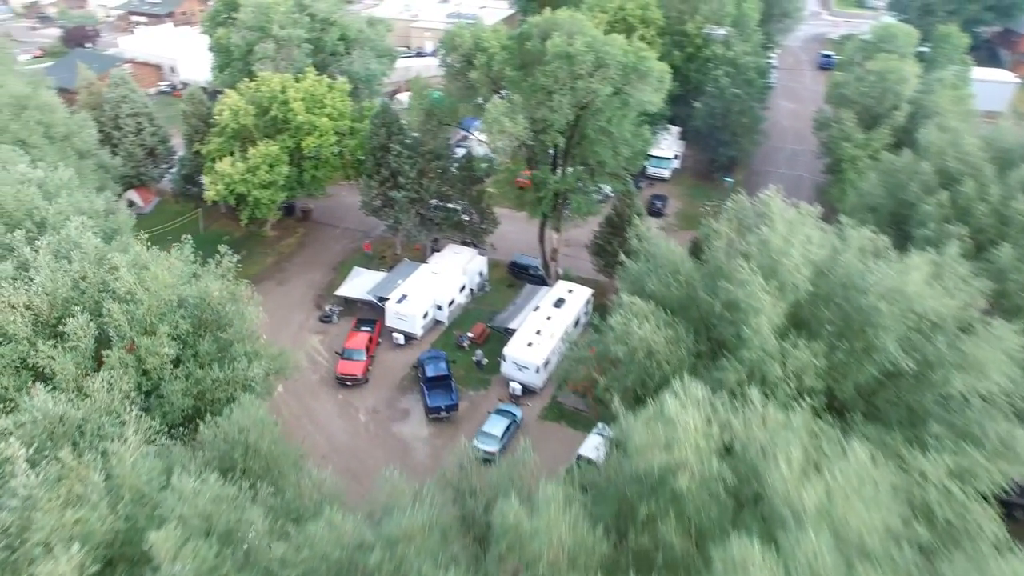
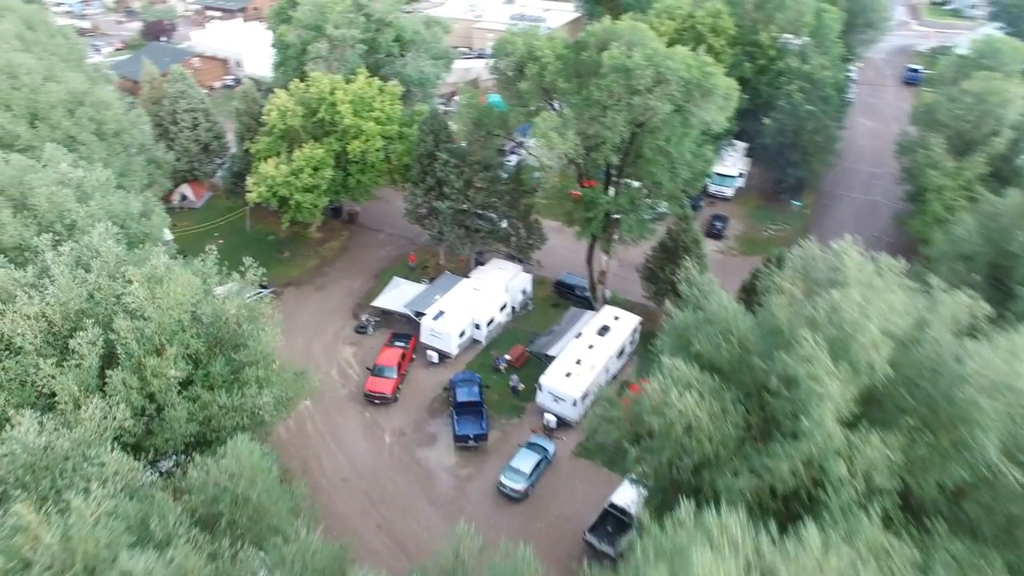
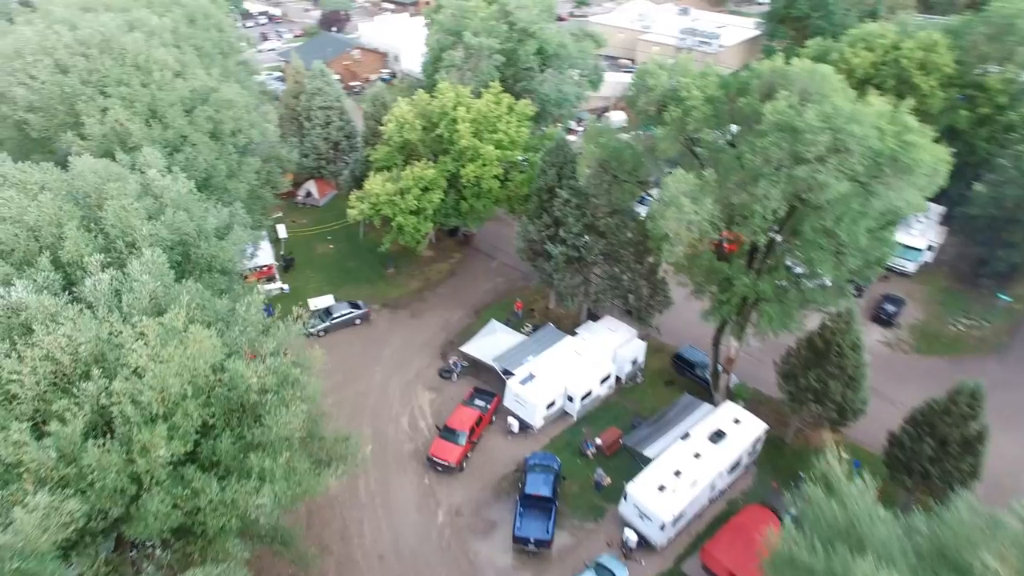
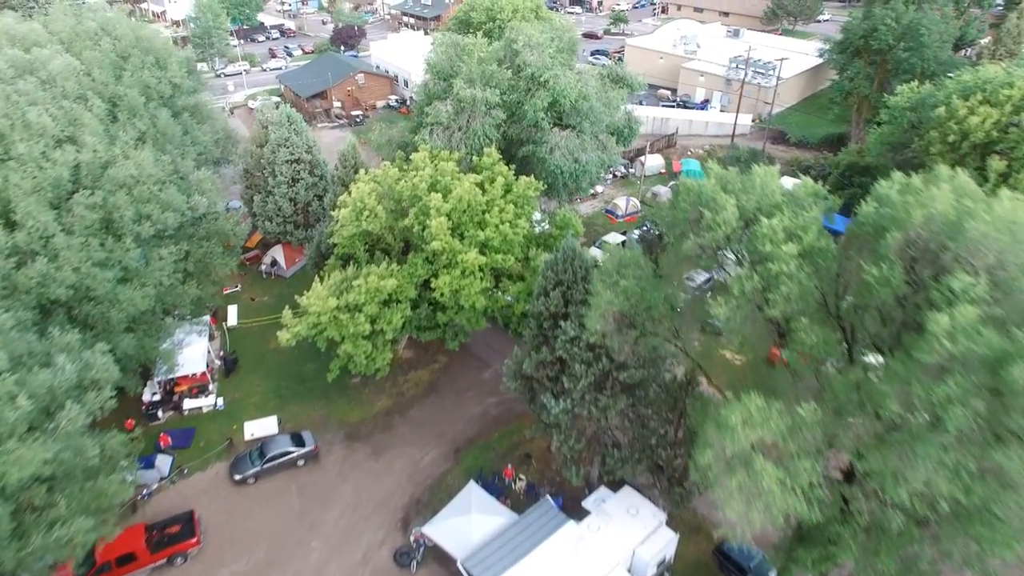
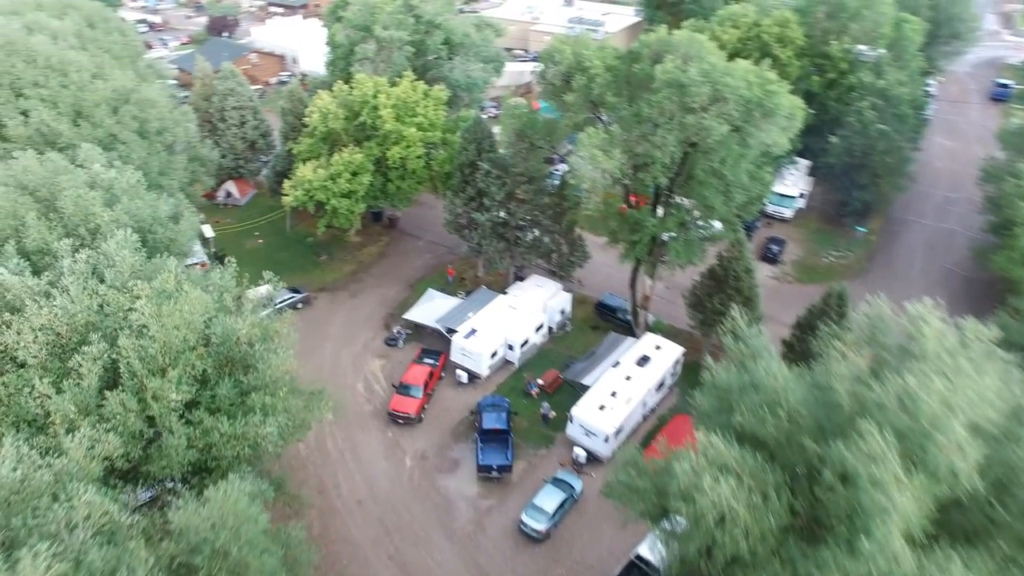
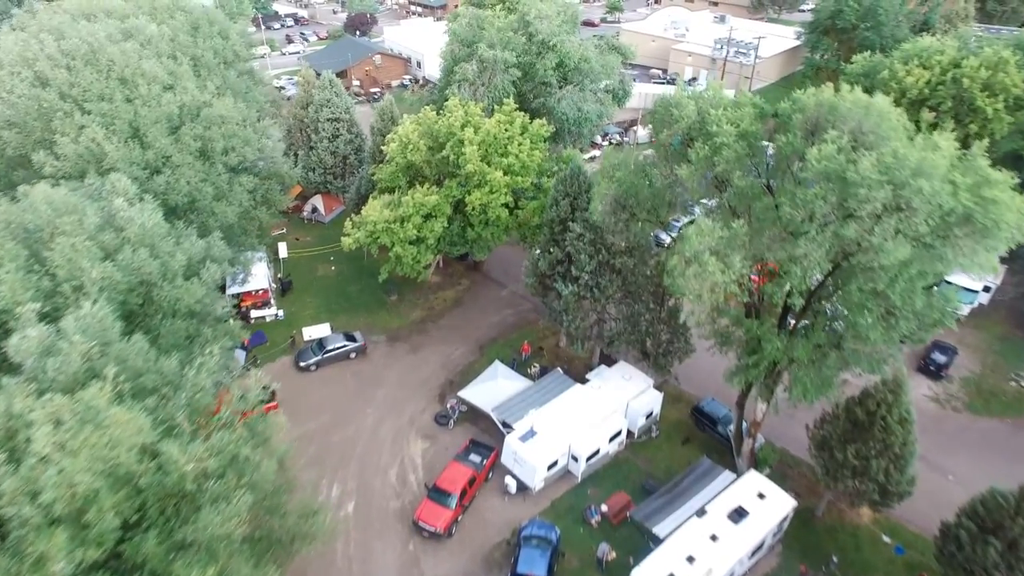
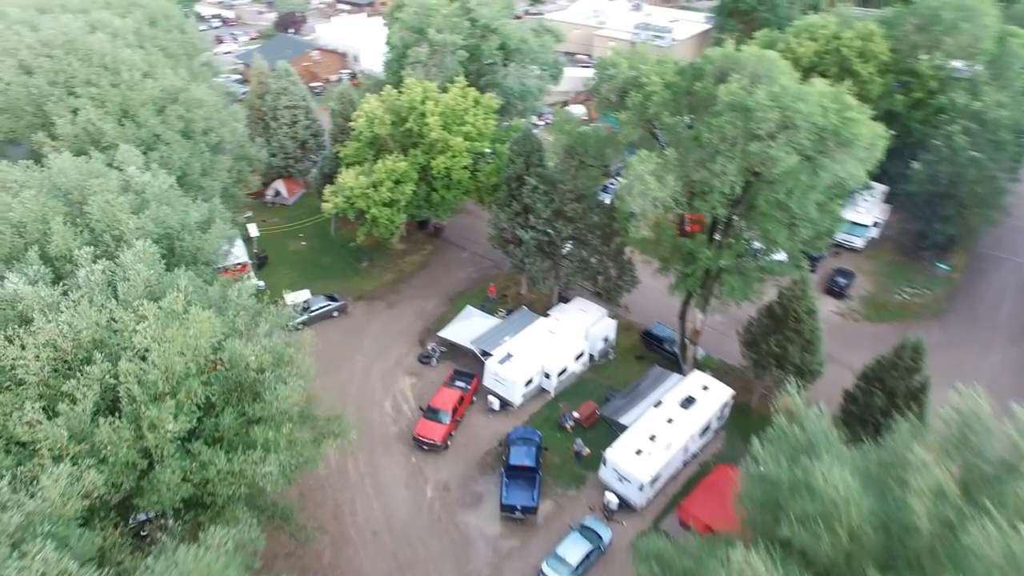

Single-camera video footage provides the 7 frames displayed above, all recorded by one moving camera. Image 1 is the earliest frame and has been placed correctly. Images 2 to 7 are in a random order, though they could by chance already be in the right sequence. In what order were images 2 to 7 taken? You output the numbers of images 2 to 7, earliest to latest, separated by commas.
2, 5, 7, 3, 6, 4
